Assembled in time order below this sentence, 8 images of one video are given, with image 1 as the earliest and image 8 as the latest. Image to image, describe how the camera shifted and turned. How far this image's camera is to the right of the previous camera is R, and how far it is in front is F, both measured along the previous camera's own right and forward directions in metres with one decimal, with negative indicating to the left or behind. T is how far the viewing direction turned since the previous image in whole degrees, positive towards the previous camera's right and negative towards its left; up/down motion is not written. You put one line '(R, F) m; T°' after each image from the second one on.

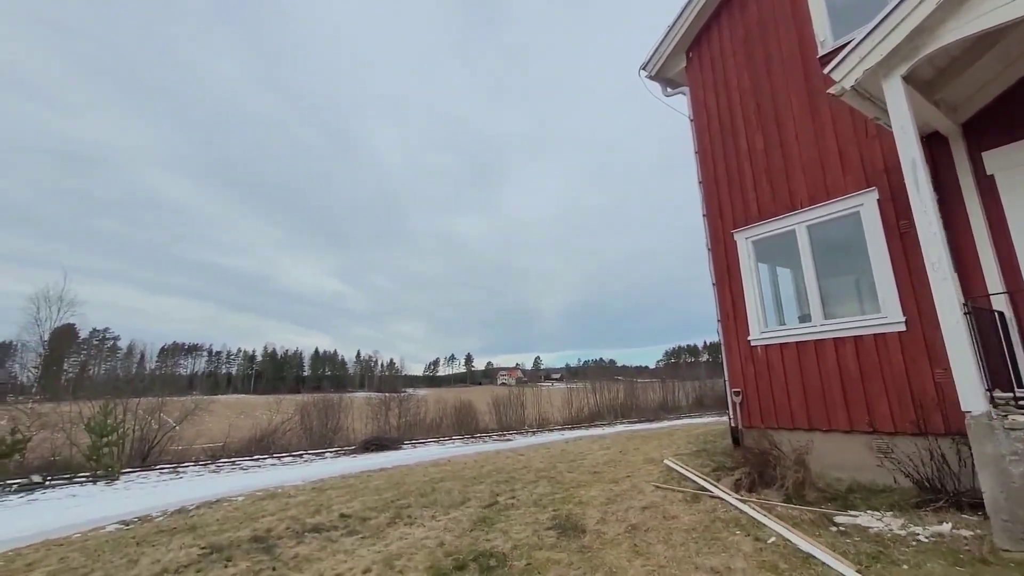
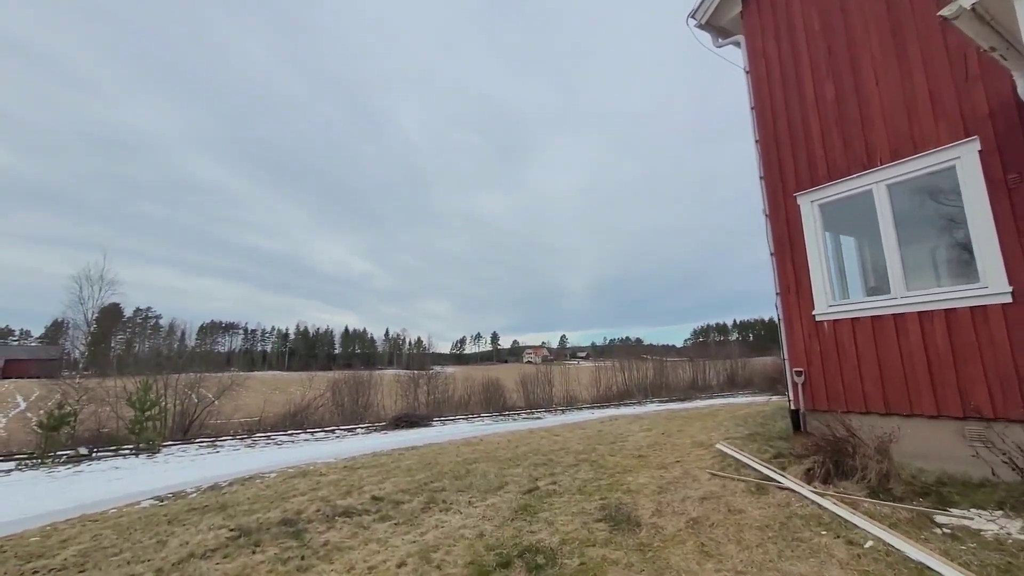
(-0.2, +0.5) m; -3°
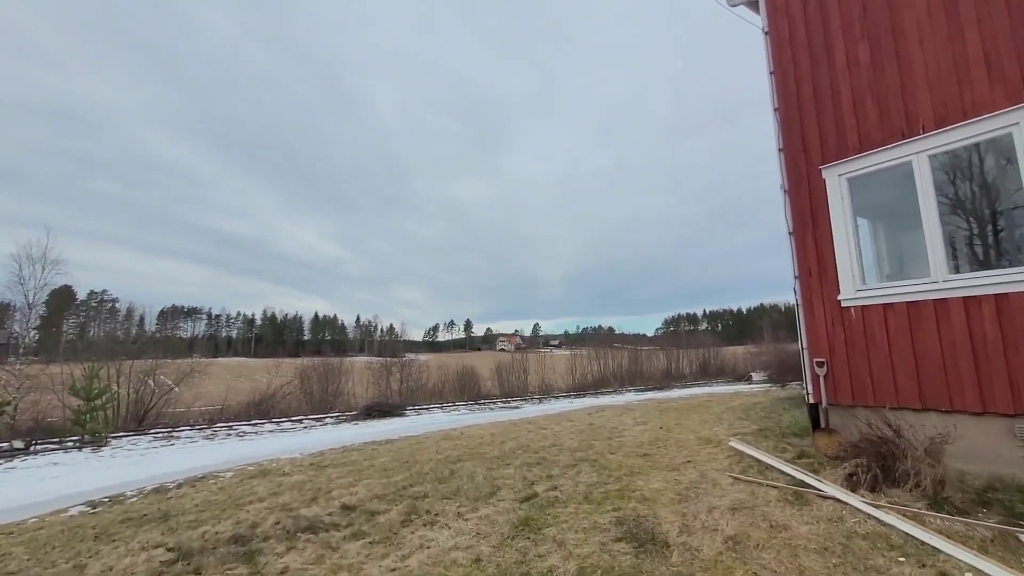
(-0.2, +0.8) m; +3°
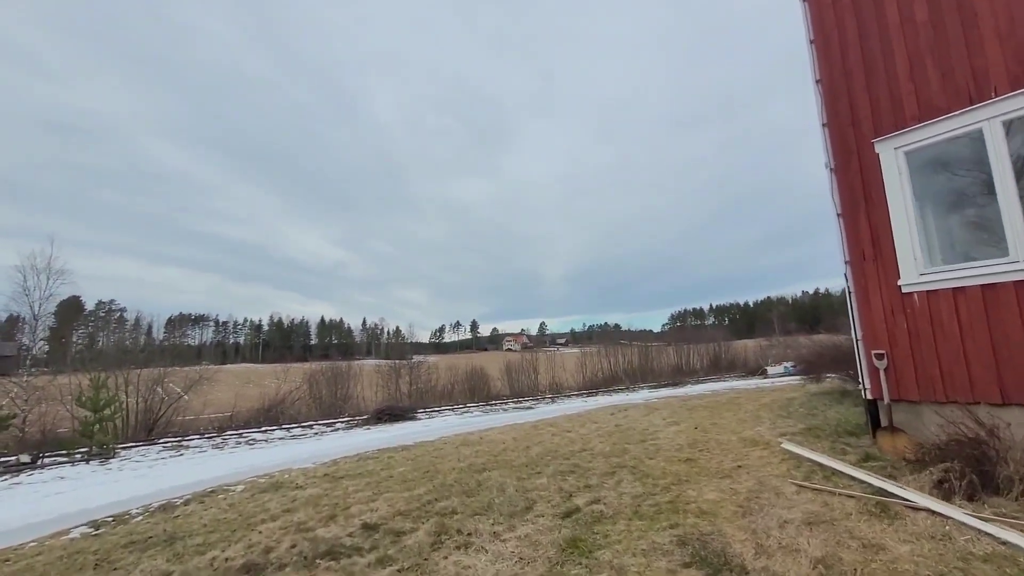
(-0.3, +0.5) m; -1°
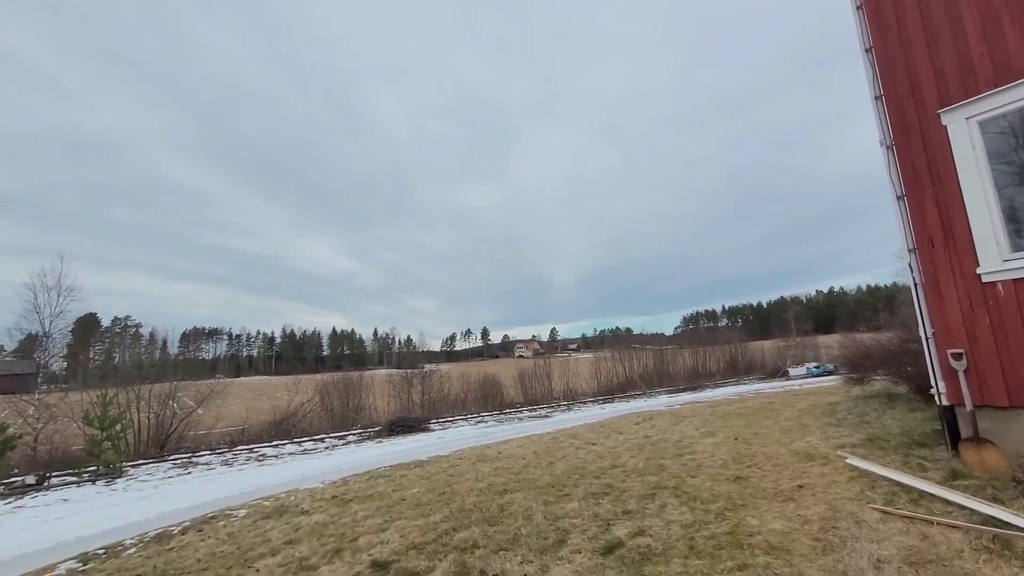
(-0.1, +0.6) m; -1°
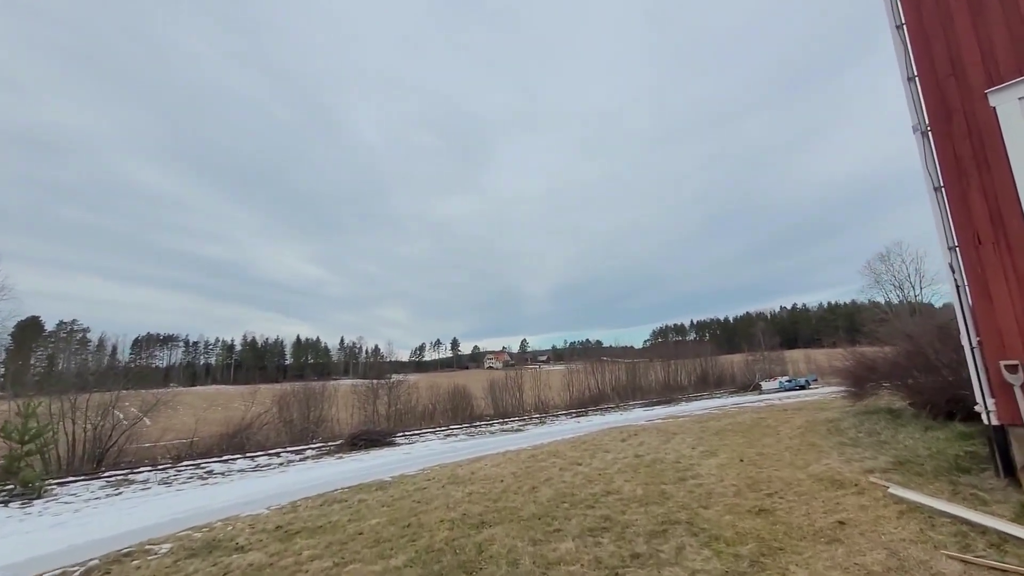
(-0.1, +0.8) m; +3°
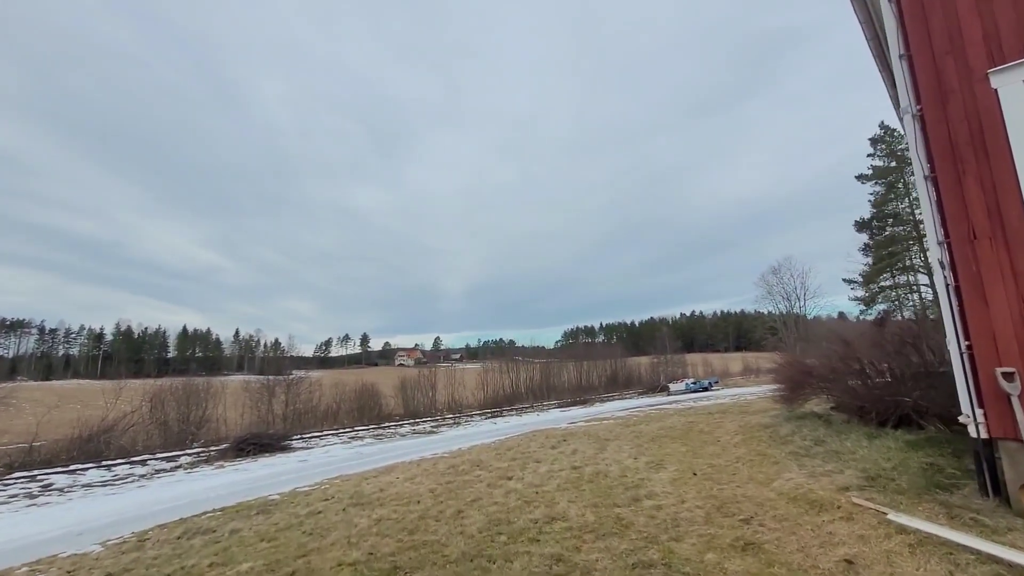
(-0.2, +1.1) m; +10°
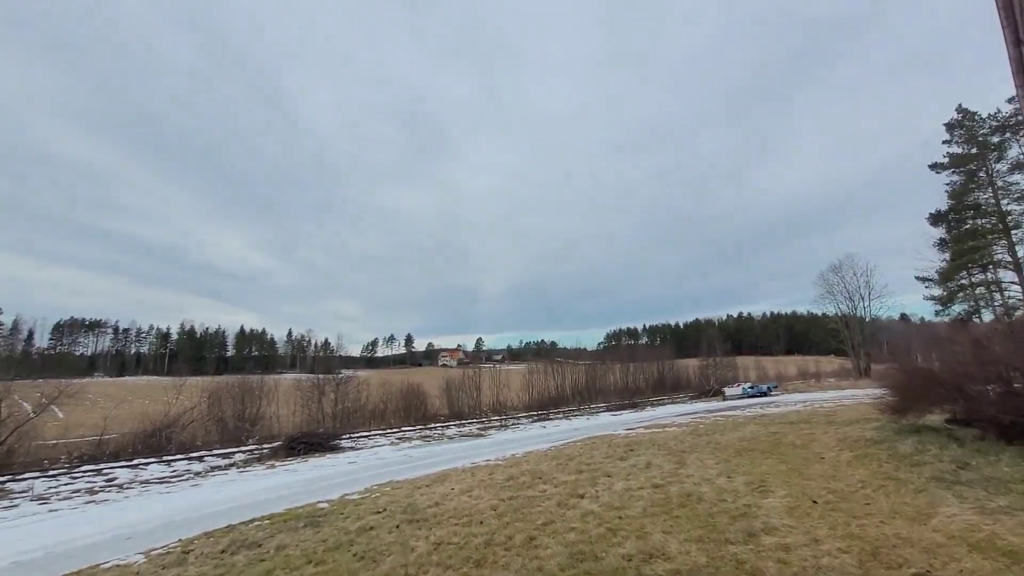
(-0.3, +0.7) m; -5°
